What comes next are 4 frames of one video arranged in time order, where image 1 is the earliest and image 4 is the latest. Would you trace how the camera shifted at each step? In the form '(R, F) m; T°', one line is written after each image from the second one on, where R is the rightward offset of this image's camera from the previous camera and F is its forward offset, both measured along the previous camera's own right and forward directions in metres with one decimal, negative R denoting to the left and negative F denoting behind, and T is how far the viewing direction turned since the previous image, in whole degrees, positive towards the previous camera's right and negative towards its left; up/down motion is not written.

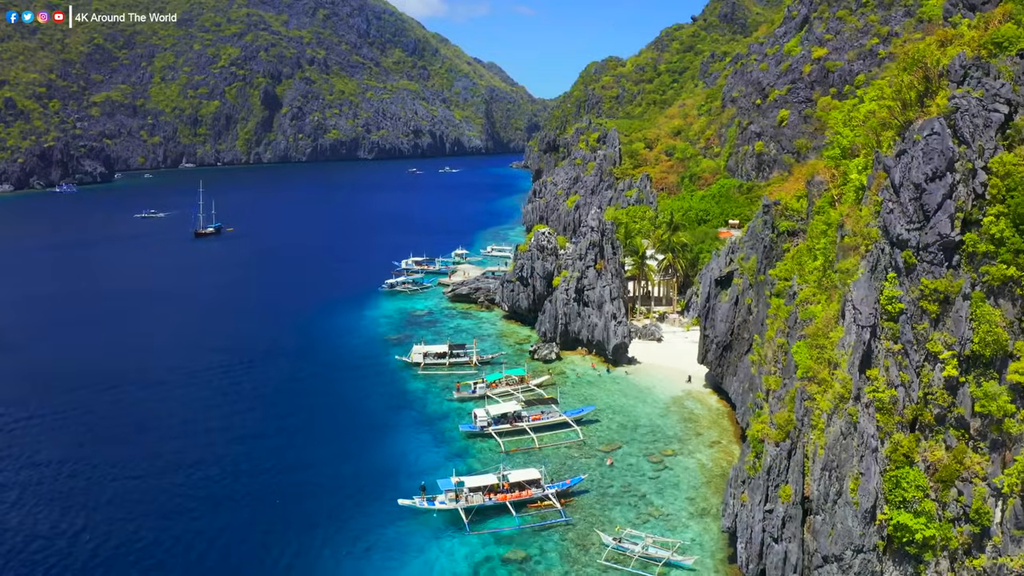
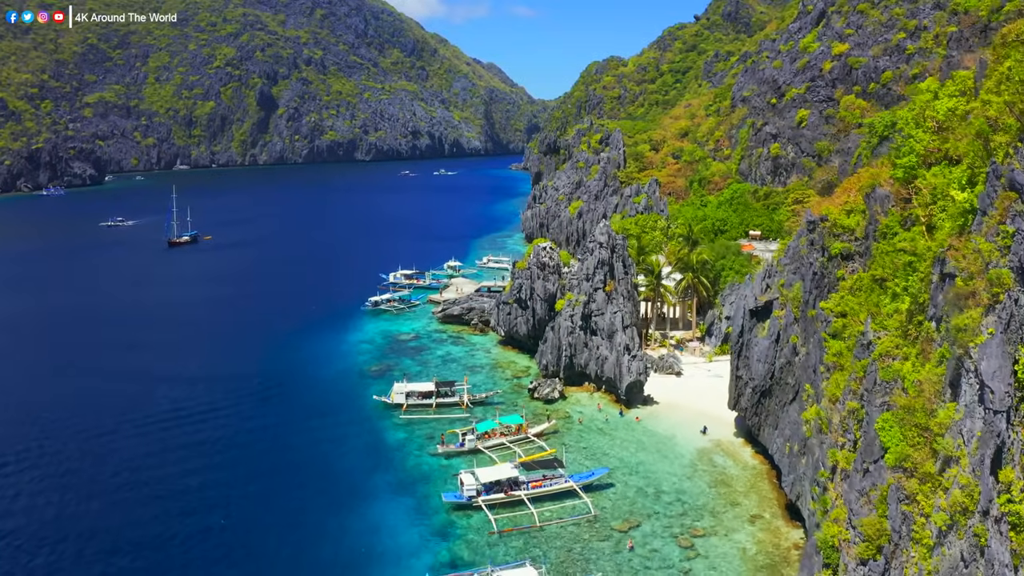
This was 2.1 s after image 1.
(+0.3, +8.5) m; 0°
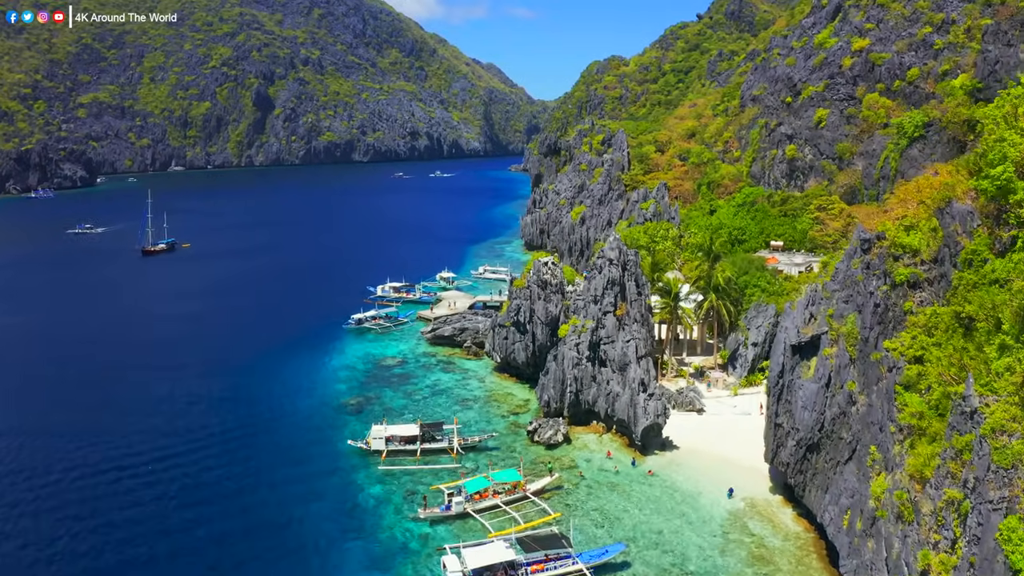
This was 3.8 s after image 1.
(+0.2, +7.2) m; 0°
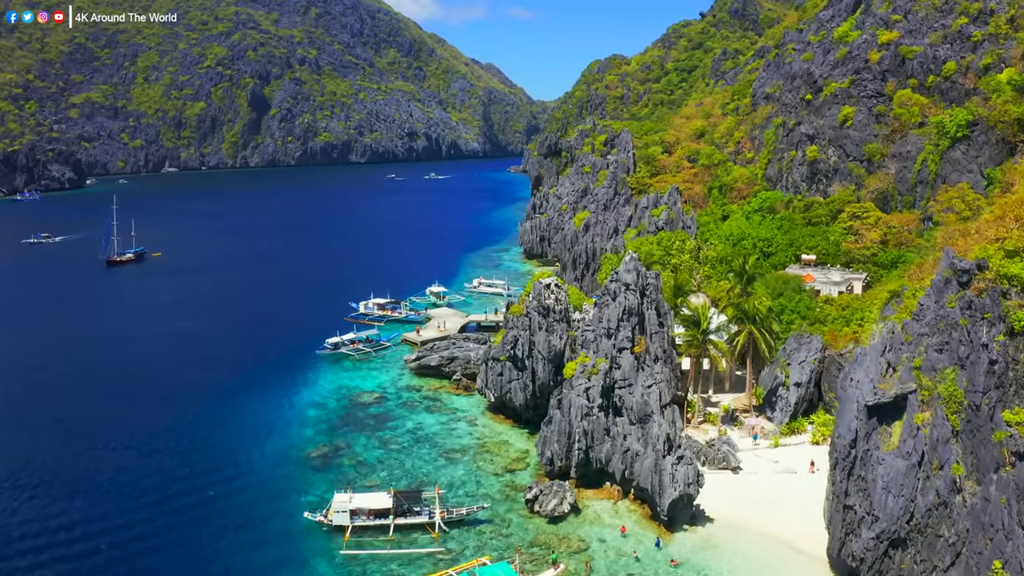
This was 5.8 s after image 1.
(+0.2, +8.4) m; 0°
